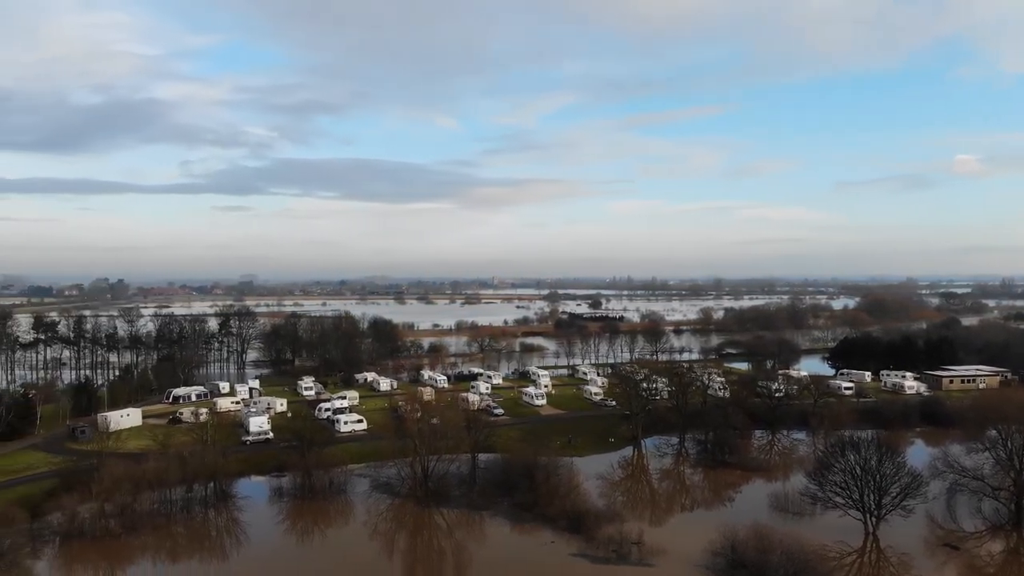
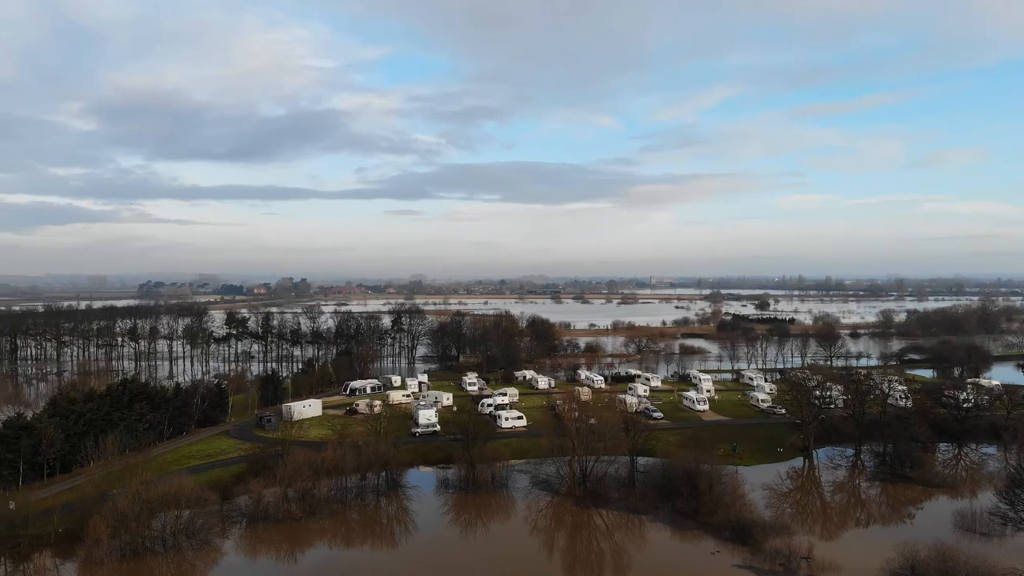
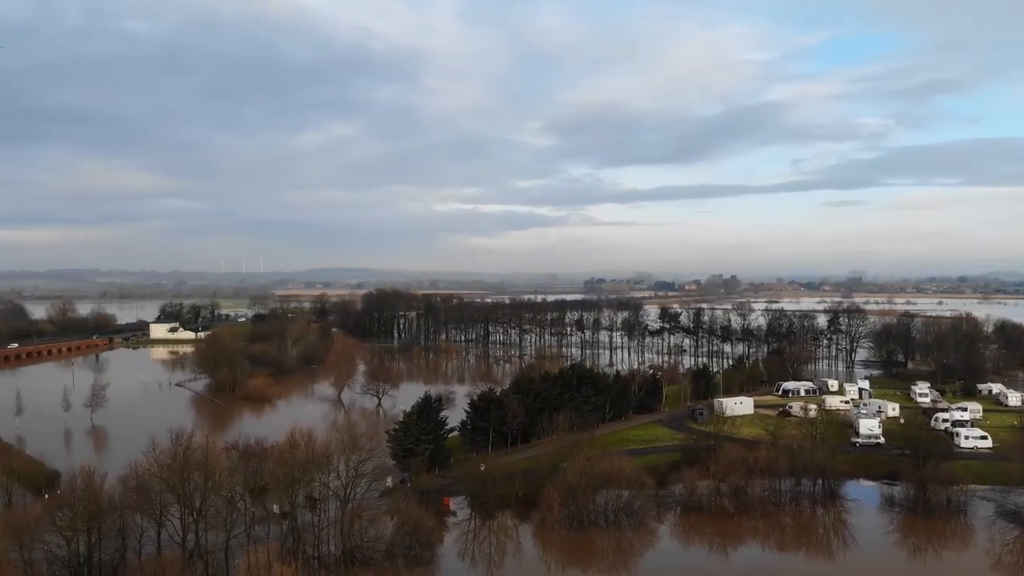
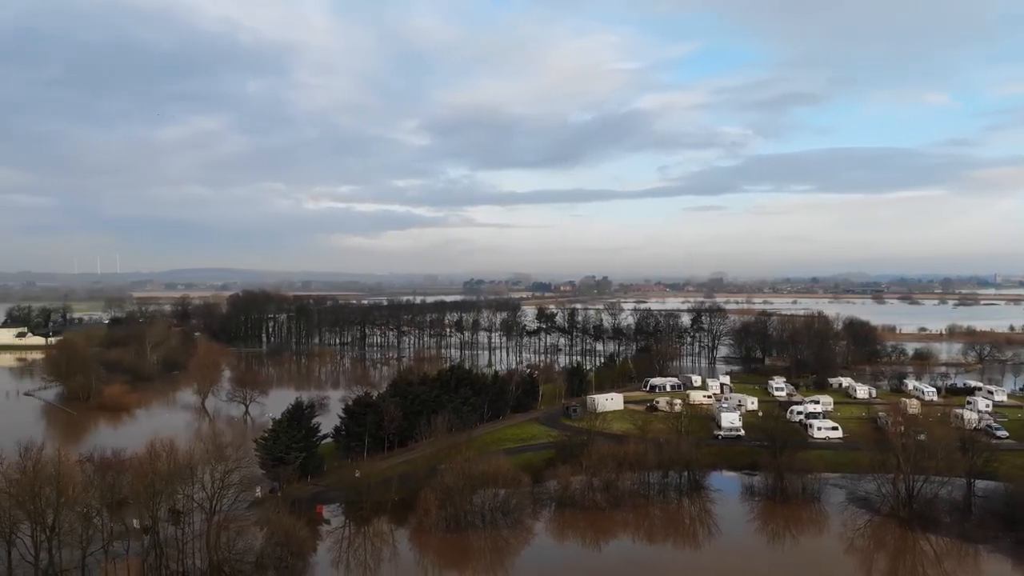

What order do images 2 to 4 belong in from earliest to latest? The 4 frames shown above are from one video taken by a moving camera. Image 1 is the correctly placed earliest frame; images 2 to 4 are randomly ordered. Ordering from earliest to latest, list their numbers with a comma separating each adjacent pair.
2, 4, 3
